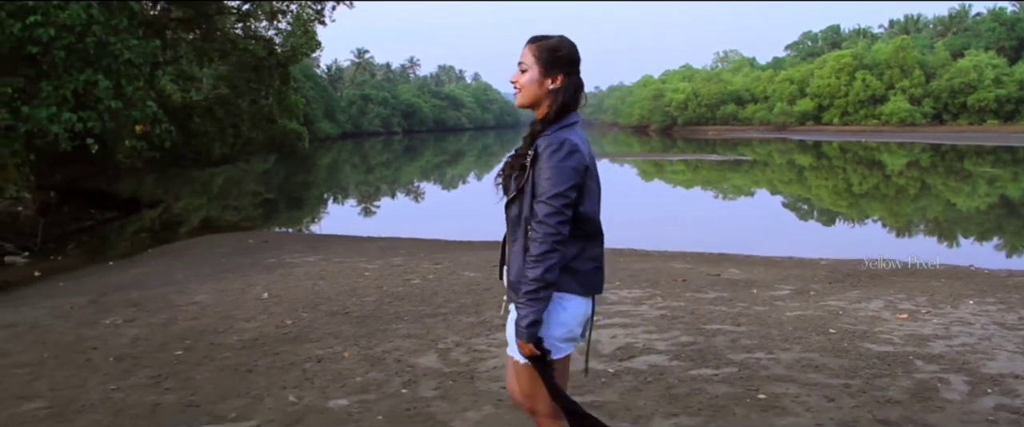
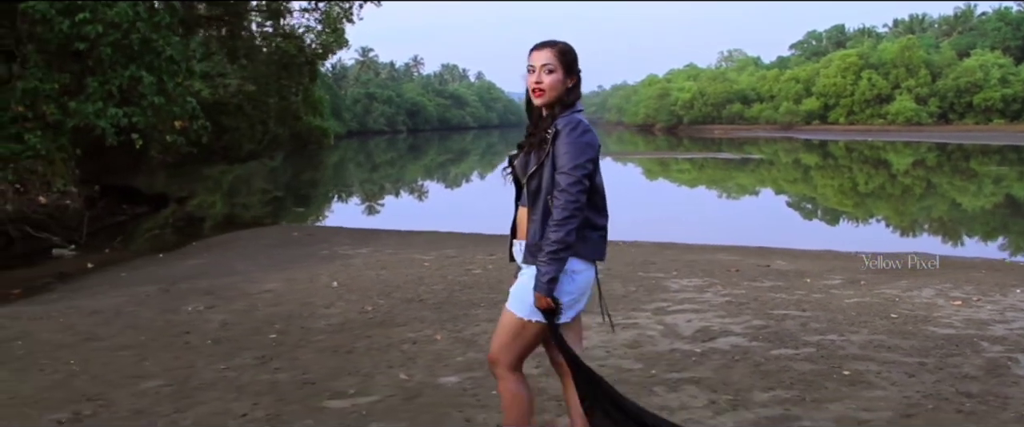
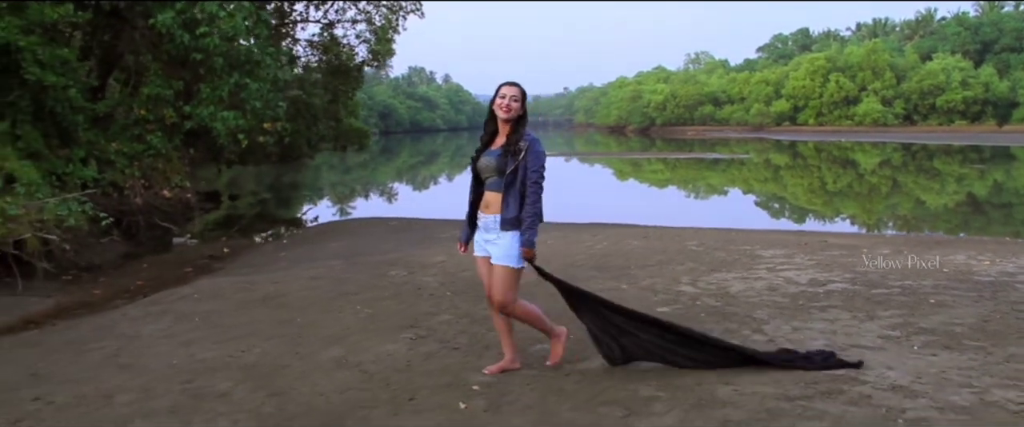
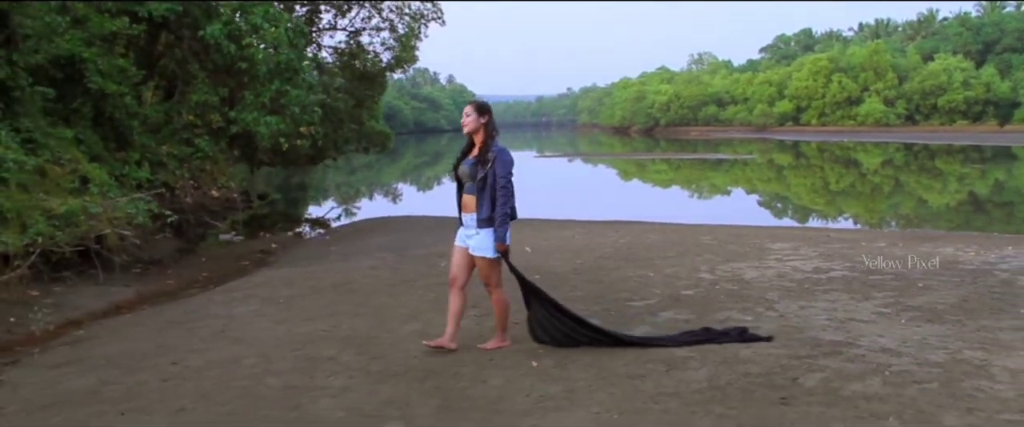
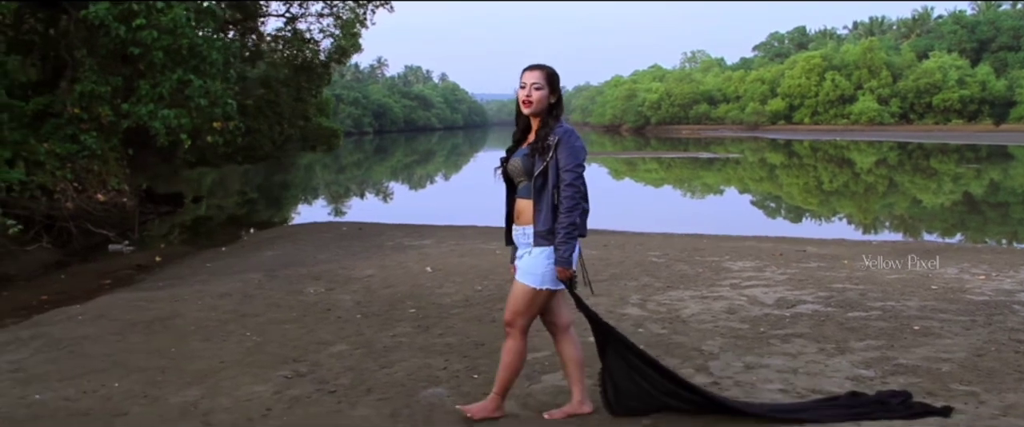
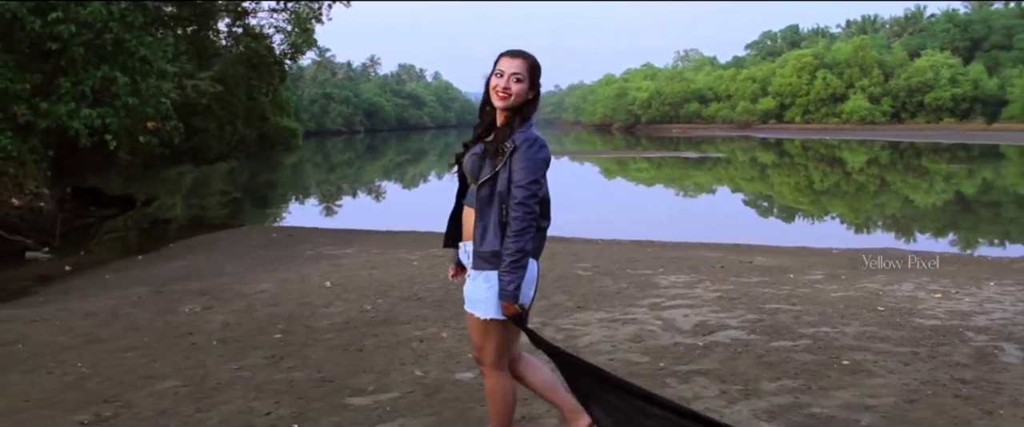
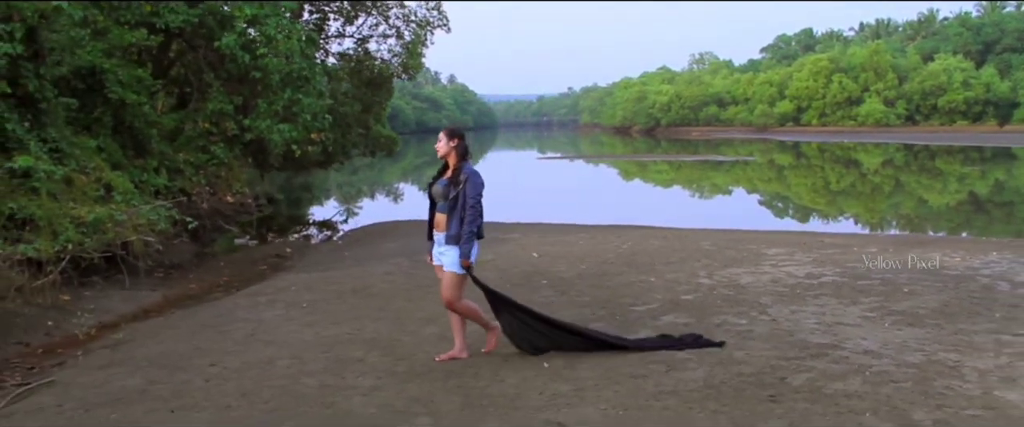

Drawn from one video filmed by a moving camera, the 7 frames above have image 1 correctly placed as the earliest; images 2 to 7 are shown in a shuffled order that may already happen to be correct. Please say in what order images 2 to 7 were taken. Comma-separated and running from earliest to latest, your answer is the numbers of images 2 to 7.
2, 6, 5, 3, 4, 7
